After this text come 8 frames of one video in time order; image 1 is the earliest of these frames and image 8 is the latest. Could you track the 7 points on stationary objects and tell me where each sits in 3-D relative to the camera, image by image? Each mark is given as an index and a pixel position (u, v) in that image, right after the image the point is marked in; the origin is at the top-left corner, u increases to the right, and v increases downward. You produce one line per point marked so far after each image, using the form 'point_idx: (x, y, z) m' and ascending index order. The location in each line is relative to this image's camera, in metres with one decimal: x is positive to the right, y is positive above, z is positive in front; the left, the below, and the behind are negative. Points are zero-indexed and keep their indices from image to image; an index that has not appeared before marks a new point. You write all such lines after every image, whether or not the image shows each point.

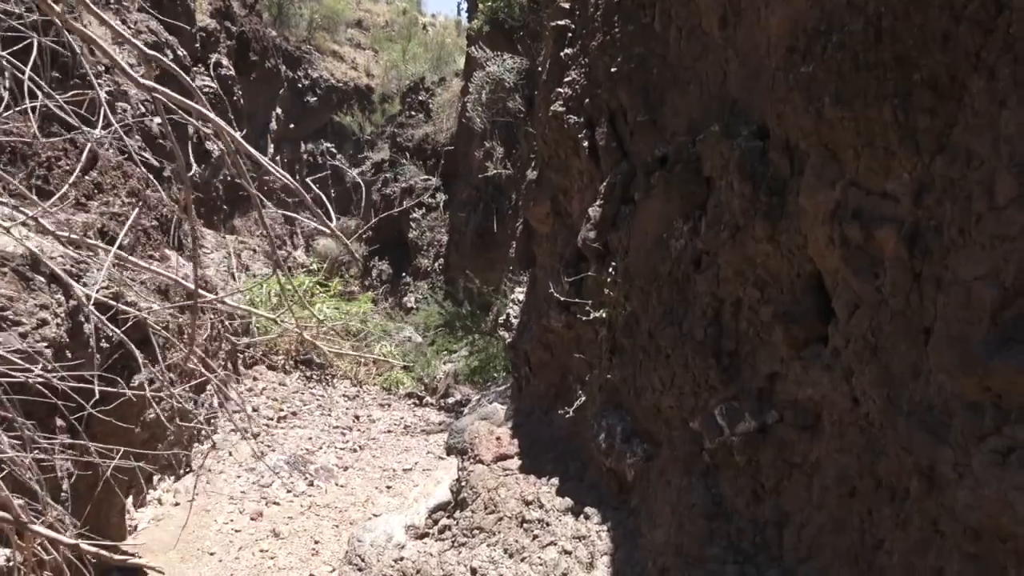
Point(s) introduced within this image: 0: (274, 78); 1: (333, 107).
0: (-3.2, +2.9, +13.9) m
1: (-2.7, +2.9, +16.4) m
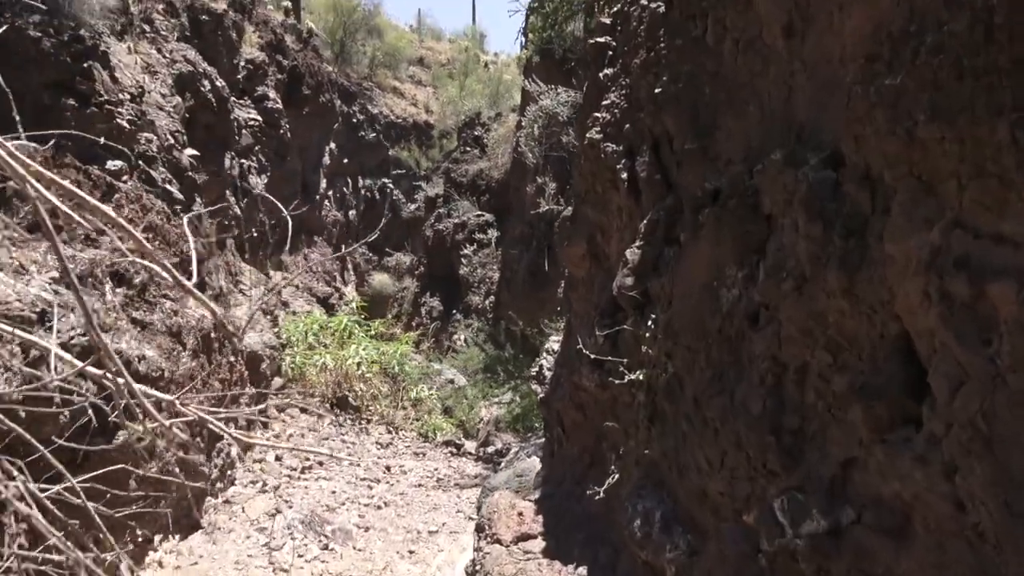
0: (-2.5, +2.4, +13.7) m
1: (-1.8, +2.3, +16.1) m
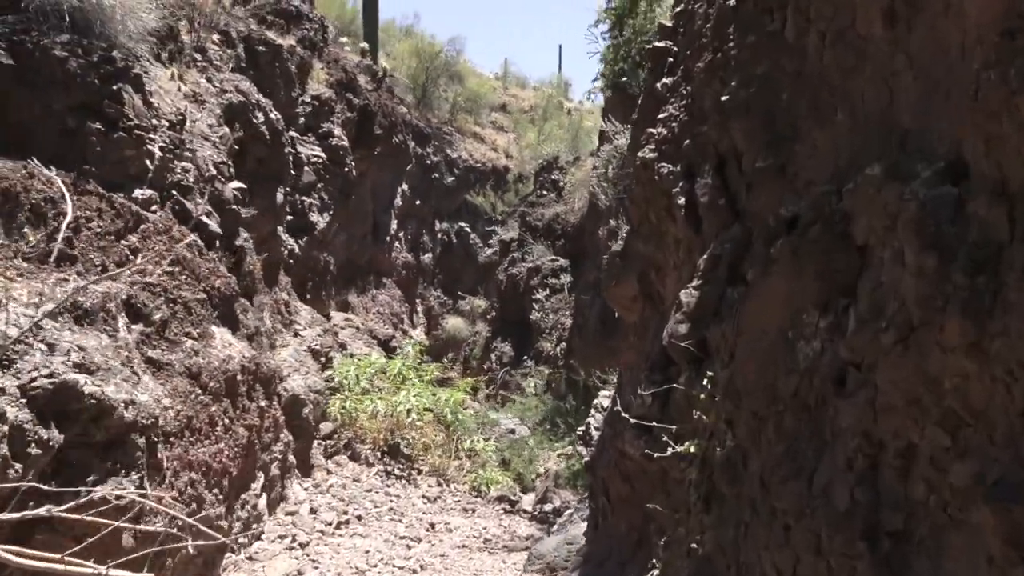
0: (-1.5, +1.8, +13.4) m
1: (-0.7, +1.6, +15.8) m
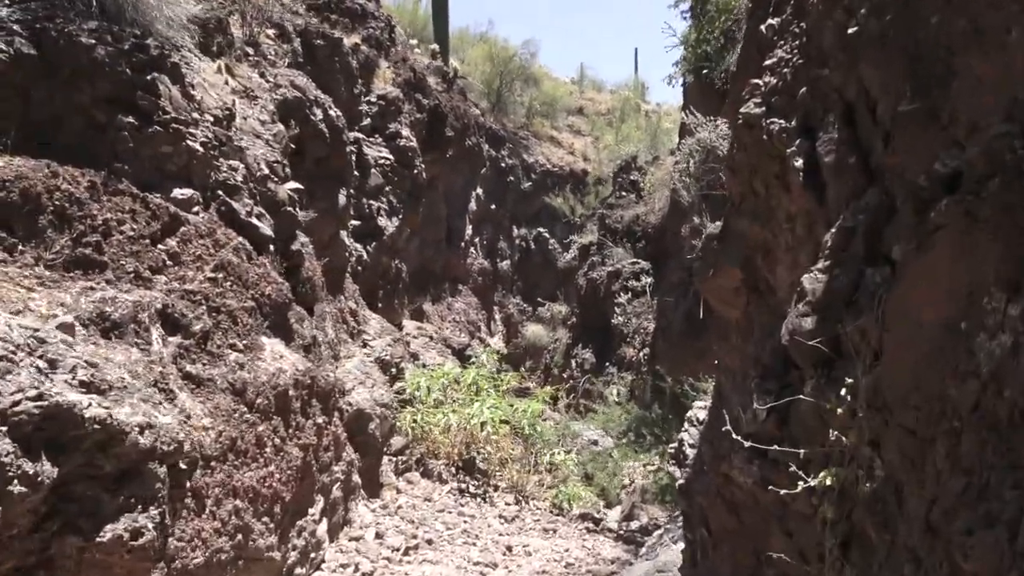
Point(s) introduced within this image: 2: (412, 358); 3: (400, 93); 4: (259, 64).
0: (-0.5, +1.7, +13.0) m
1: (+0.5, +1.5, +15.3) m
2: (-0.9, -0.6, +8.7) m
3: (-1.1, +2.0, +10.1) m
4: (-1.6, +1.4, +6.2) m
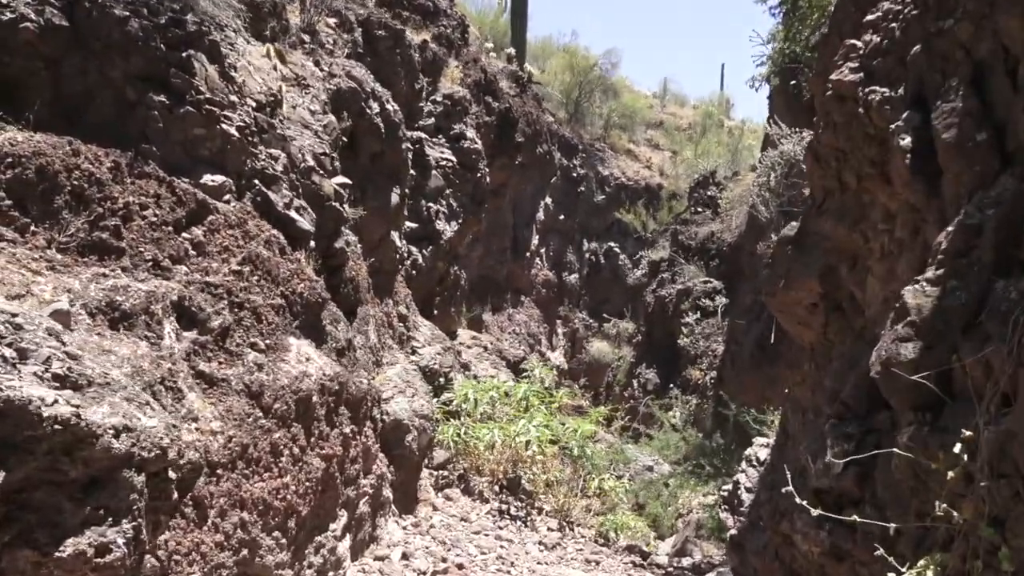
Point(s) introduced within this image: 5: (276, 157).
0: (+0.4, +1.6, +12.7) m
1: (+1.5, +1.3, +14.9) m
2: (-0.4, -0.7, +8.4) m
3: (-0.4, +1.9, +9.8) m
4: (-1.2, +1.4, +5.9) m
5: (-1.1, +0.6, +4.8) m
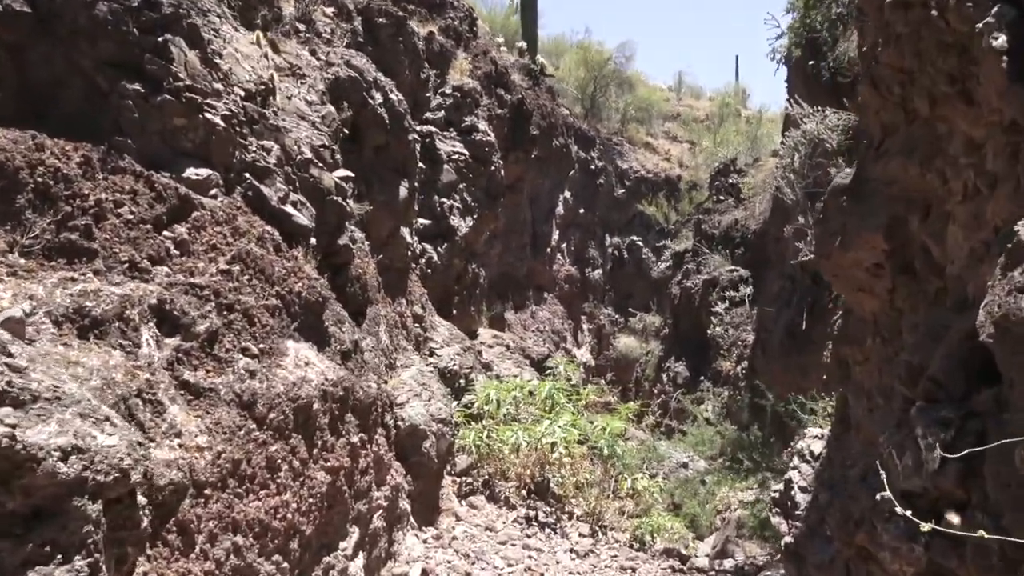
0: (+0.6, +1.6, +12.3) m
1: (+1.8, +1.4, +14.5) m
2: (-0.2, -0.6, +8.1) m
3: (-0.3, +1.9, +9.5) m
4: (-1.1, +1.4, +5.6) m
5: (-1.1, +0.6, +4.4) m
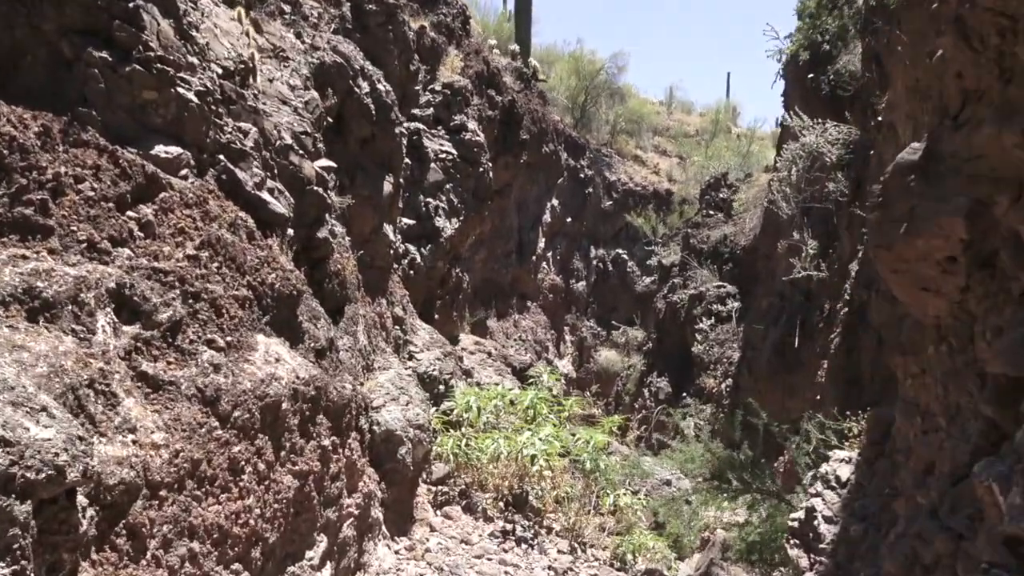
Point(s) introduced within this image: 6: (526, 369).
0: (+0.5, +1.5, +12.1) m
1: (+1.6, +1.2, +14.3) m
2: (-0.4, -0.7, +7.8) m
3: (-0.4, +1.9, +9.3) m
4: (-1.2, +1.4, +5.4) m
5: (-1.1, +0.7, +4.2) m
6: (+0.2, -0.8, +10.2) m
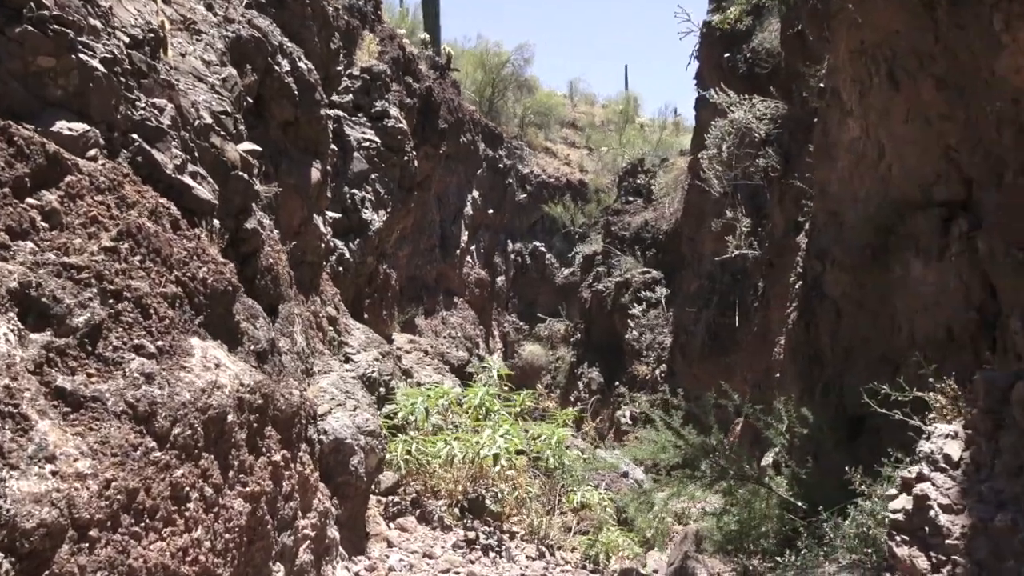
0: (-0.5, +1.6, +11.7) m
1: (+0.5, +1.3, +14.0) m
2: (-0.8, -0.6, +7.3) m
3: (-1.1, +1.9, +8.8) m
4: (-1.5, +1.4, +4.8) m
5: (-1.3, +0.7, +3.6) m
6: (-0.5, -0.8, +9.7) m
